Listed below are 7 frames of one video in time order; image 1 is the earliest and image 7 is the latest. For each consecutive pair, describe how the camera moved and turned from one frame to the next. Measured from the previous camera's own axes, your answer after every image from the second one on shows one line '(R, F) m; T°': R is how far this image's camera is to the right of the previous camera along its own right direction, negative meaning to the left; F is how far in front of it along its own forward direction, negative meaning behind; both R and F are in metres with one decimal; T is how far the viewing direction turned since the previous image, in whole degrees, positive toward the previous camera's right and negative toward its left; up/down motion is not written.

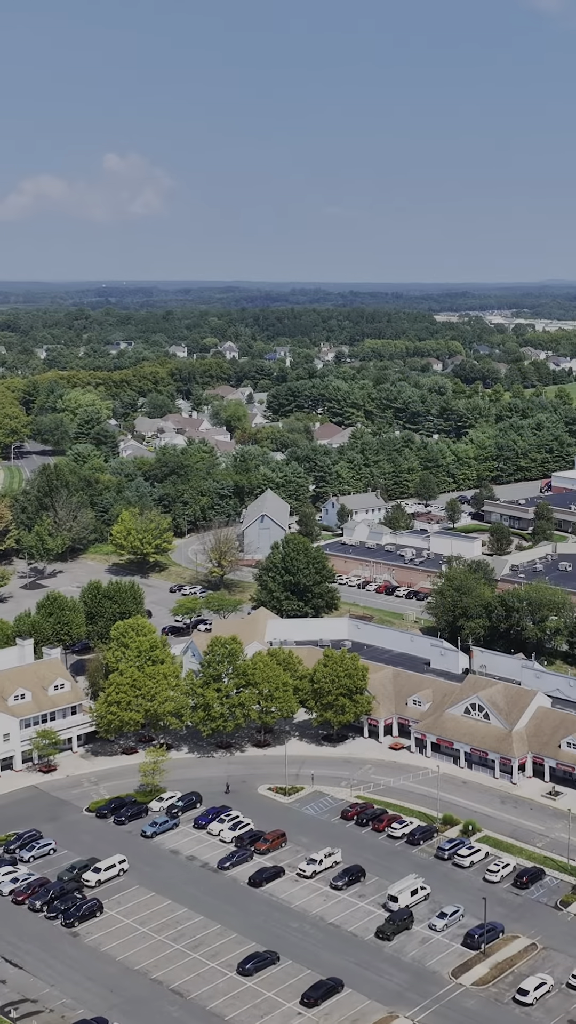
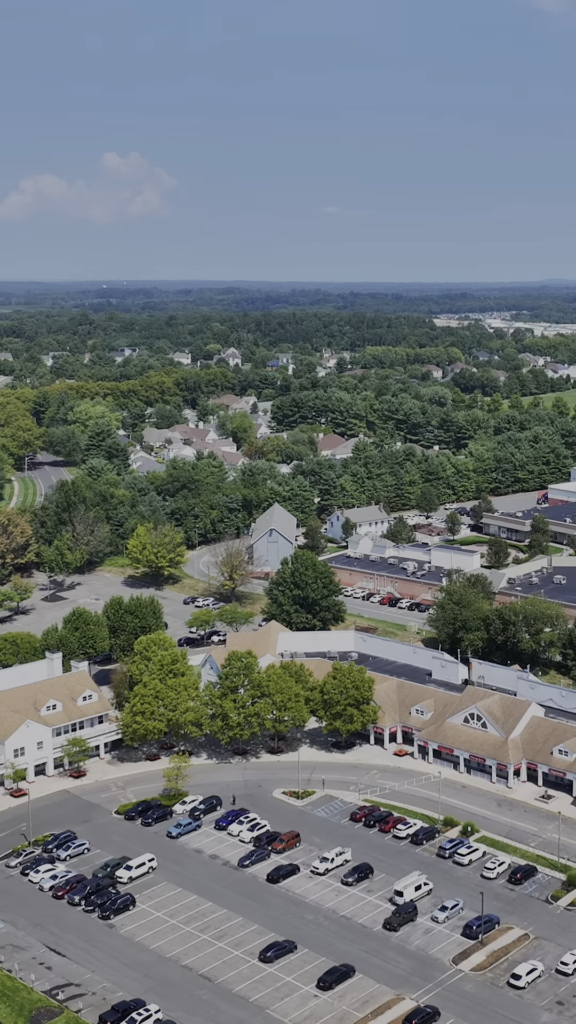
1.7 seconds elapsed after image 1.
(-0.2, -2.2) m; 0°
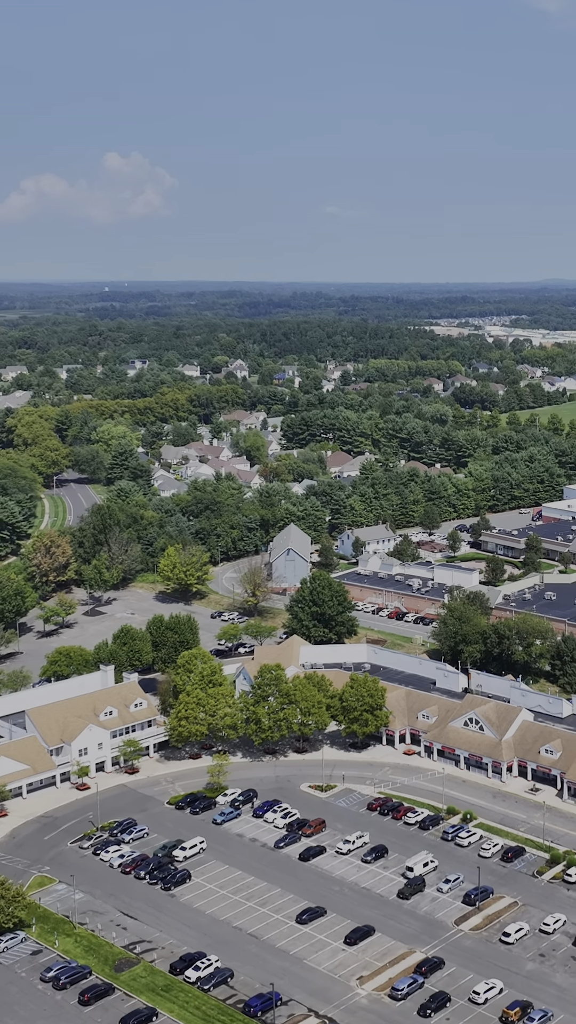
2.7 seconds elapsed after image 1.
(-0.5, -4.8) m; 0°
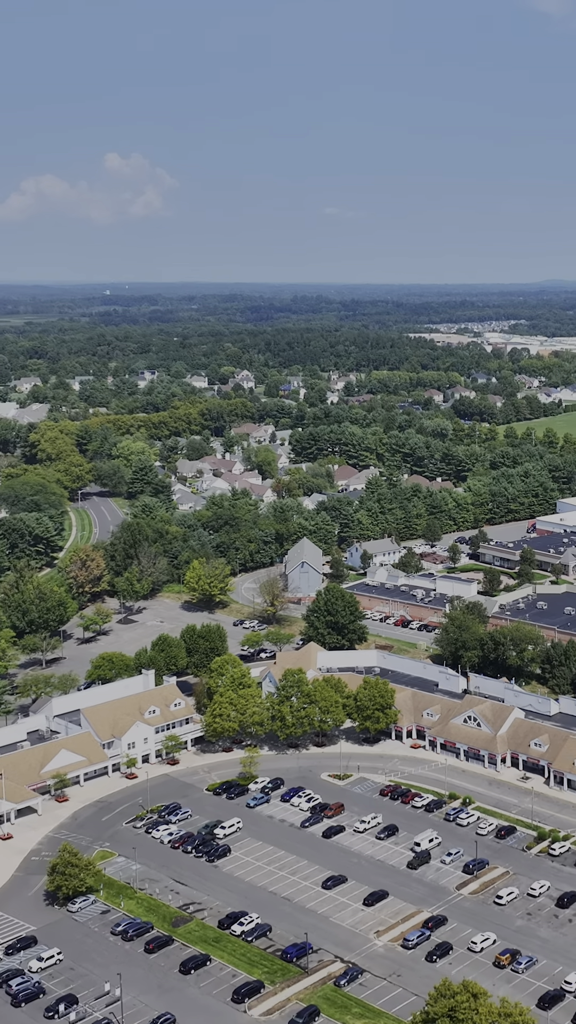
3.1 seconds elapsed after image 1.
(-0.5, -4.9) m; 0°
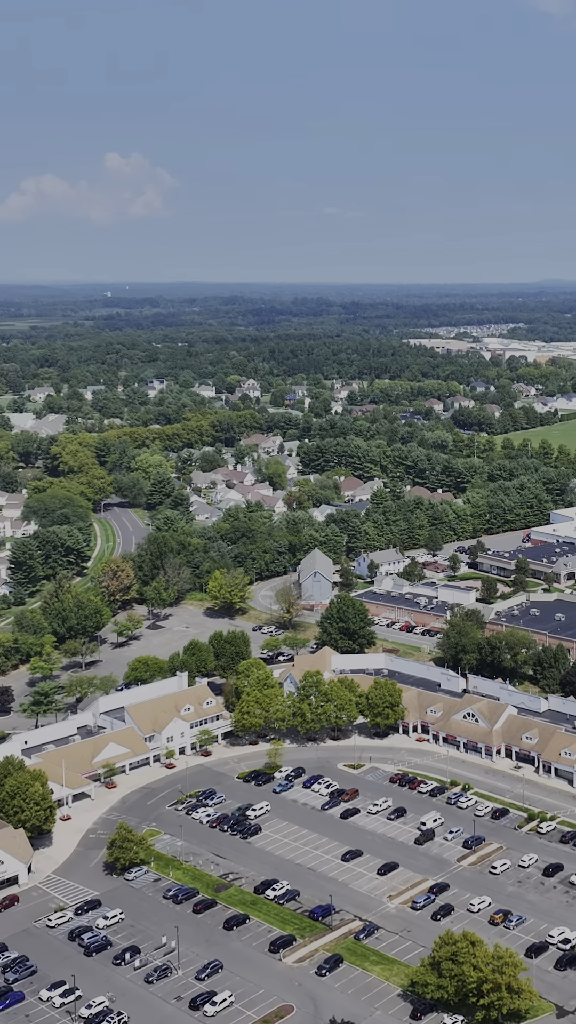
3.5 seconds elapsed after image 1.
(-0.6, -5.1) m; 0°
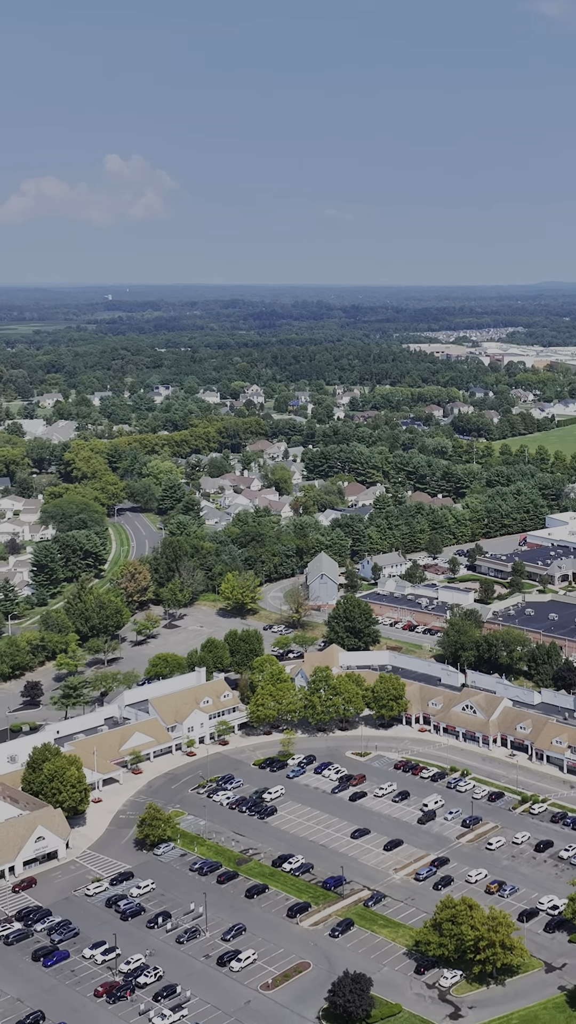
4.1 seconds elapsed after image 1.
(-0.4, -3.5) m; 0°
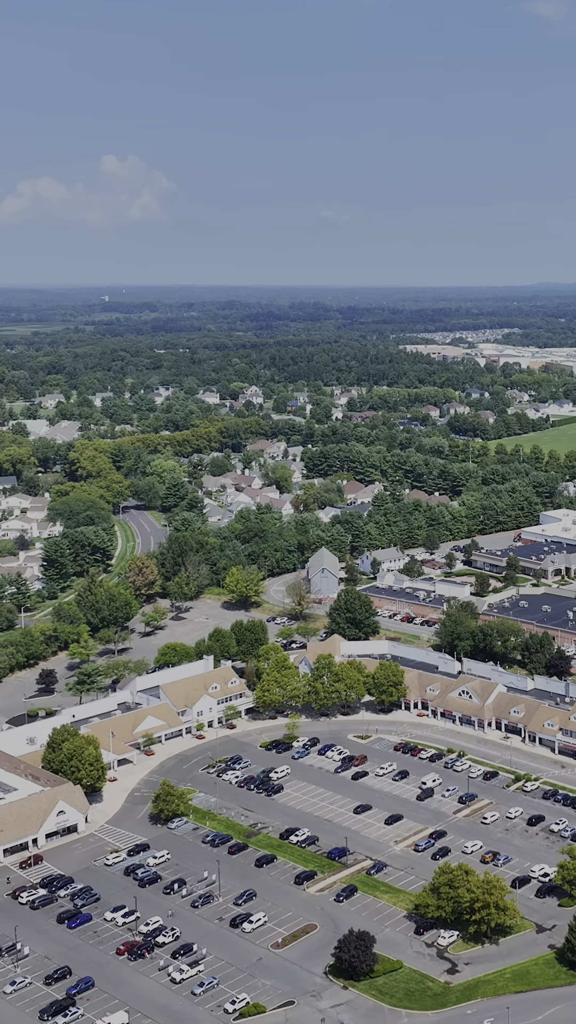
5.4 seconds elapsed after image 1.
(-0.3, -2.4) m; 0°
